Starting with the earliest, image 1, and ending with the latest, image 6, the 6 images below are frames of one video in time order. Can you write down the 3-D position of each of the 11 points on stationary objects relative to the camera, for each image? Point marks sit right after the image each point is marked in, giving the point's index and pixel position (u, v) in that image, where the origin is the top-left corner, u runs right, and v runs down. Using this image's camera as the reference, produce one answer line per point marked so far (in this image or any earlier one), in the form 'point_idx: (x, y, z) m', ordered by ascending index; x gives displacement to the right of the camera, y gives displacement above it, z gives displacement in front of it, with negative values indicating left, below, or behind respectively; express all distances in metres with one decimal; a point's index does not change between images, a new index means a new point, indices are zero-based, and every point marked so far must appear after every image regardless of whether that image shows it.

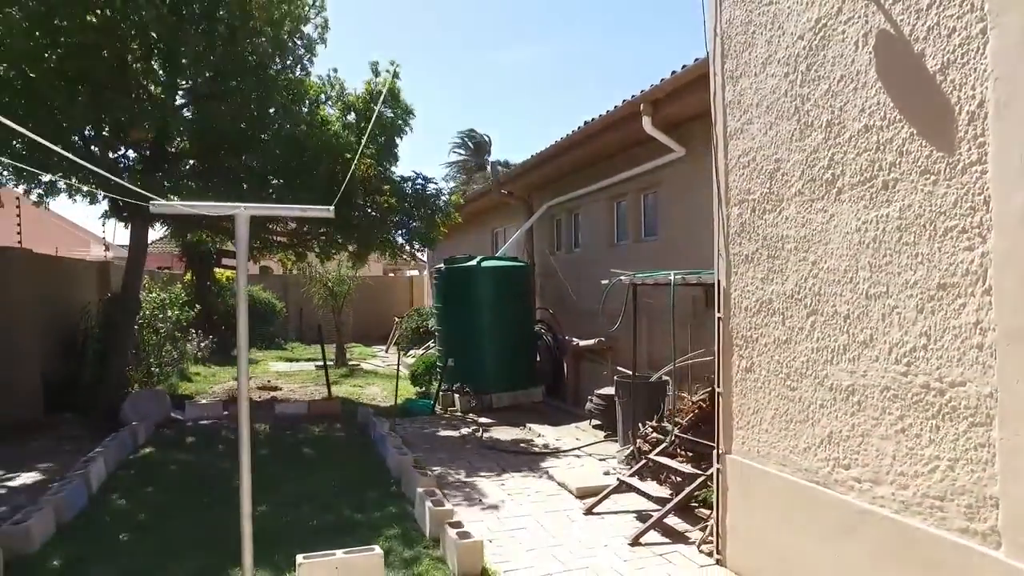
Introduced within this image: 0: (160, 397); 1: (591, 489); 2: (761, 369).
0: (-3.8, -1.1, +8.0) m
1: (+0.6, -1.5, +5.5) m
2: (+1.2, -0.4, +3.8) m
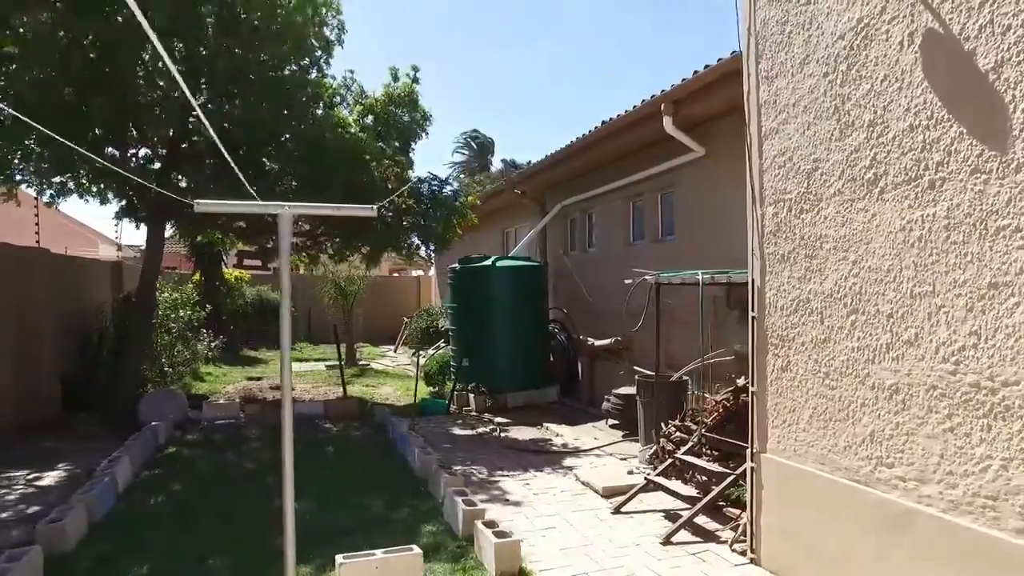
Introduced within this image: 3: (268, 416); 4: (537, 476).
0: (-3.6, -1.1, +8.0) m
1: (+0.8, -1.5, +5.5) m
2: (+1.4, -0.4, +3.8) m
3: (-2.7, -1.4, +8.5) m
4: (+0.2, -1.5, +6.1) m
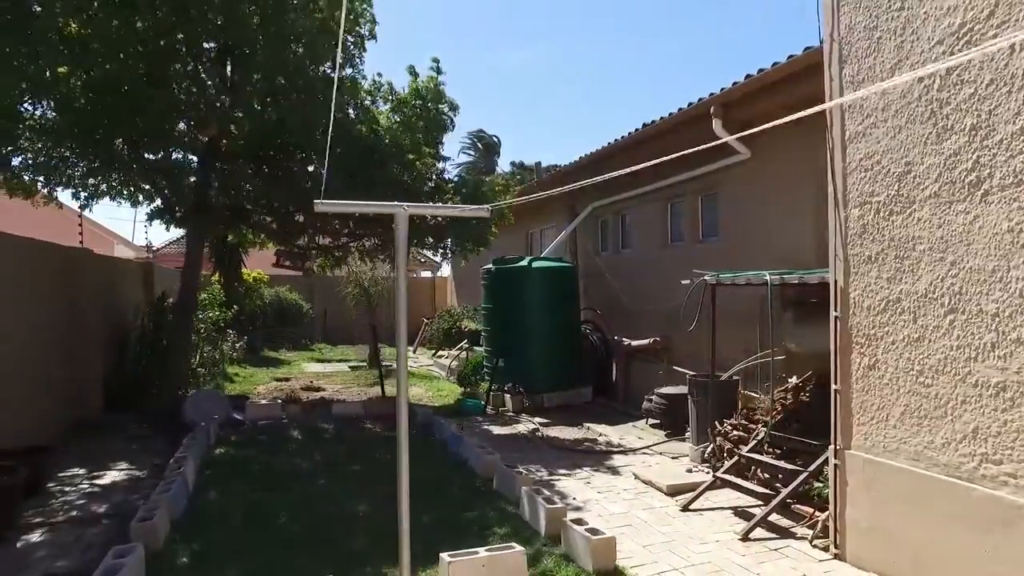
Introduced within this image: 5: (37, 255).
0: (-3.1, -1.1, +8.0) m
1: (+1.3, -1.5, +5.6) m
2: (+1.9, -0.4, +3.9) m
3: (-2.3, -1.4, +8.5) m
4: (+0.7, -1.5, +6.2) m
5: (-4.3, +0.3, +6.9) m
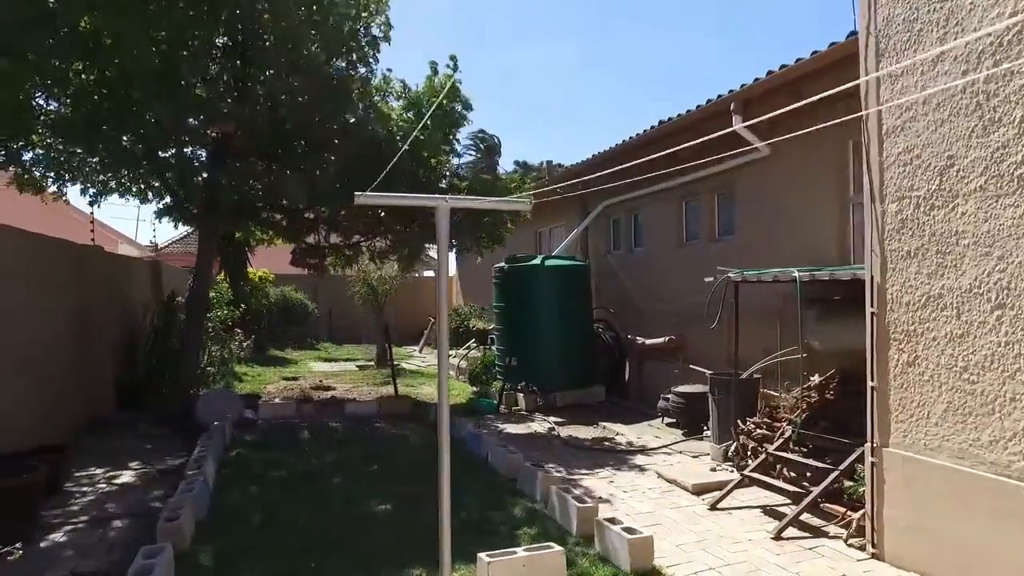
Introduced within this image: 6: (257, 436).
0: (-3.0, -1.1, +7.9) m
1: (+1.4, -1.4, +5.5) m
2: (+2.1, -0.4, +3.8) m
3: (-2.1, -1.4, +8.5) m
4: (+0.9, -1.5, +6.1) m
5: (-4.1, +0.3, +6.8) m
6: (-2.4, -1.4, +7.0) m
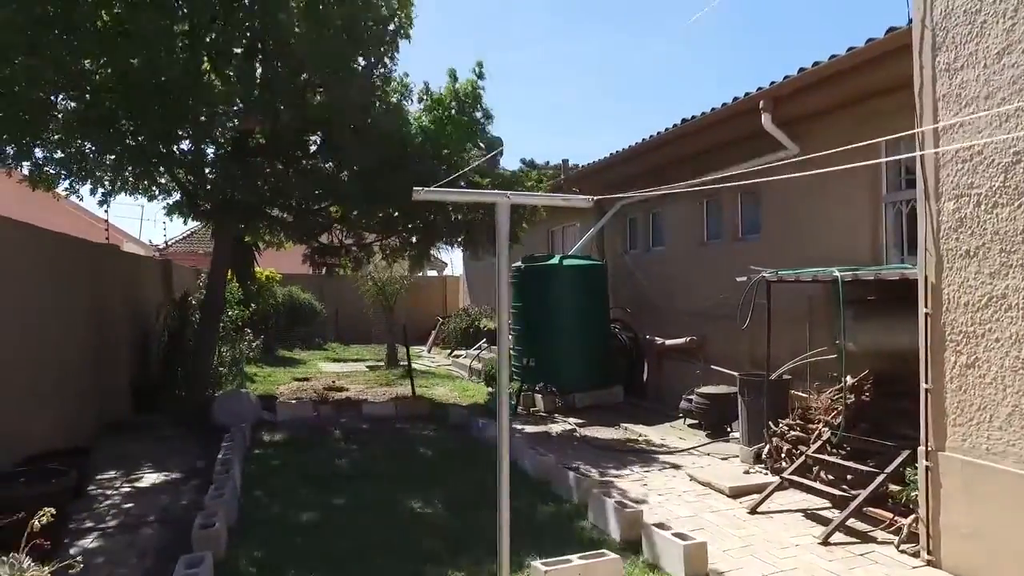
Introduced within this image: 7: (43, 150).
0: (-2.7, -1.1, +7.8) m
1: (+1.7, -1.4, +5.4) m
2: (+2.3, -0.4, +3.7) m
3: (-1.9, -1.4, +8.3) m
4: (+1.1, -1.5, +6.0) m
5: (-3.9, +0.3, +6.7) m
6: (-2.1, -1.4, +6.9) m
7: (-4.4, +1.3, +7.1) m
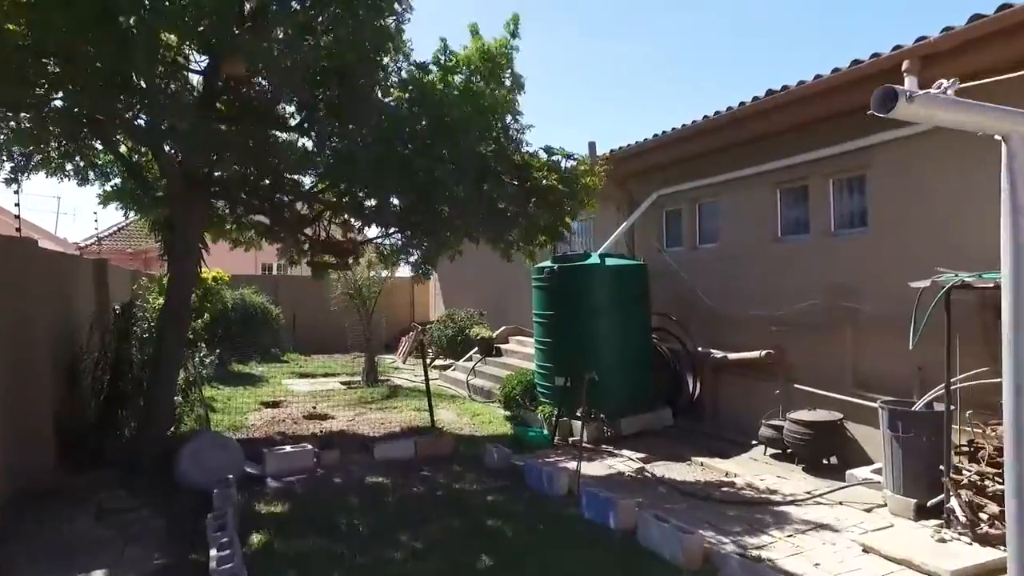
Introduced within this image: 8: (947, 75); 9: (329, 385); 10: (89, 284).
0: (-2.2, -1.2, +5.9) m
1: (+2.4, -1.5, +3.9) m
2: (+3.2, -0.4, +2.3) m
3: (-1.4, -1.5, +6.5) m
4: (+1.8, -1.5, +4.5) m
5: (-3.3, +0.2, +4.7) m
6: (-1.5, -1.4, +5.1) m
7: (-3.8, +1.2, +5.0) m
8: (+3.2, +1.6, +5.6) m
9: (-2.8, -1.5, +11.5) m
10: (-4.4, +0.1, +7.8) m
